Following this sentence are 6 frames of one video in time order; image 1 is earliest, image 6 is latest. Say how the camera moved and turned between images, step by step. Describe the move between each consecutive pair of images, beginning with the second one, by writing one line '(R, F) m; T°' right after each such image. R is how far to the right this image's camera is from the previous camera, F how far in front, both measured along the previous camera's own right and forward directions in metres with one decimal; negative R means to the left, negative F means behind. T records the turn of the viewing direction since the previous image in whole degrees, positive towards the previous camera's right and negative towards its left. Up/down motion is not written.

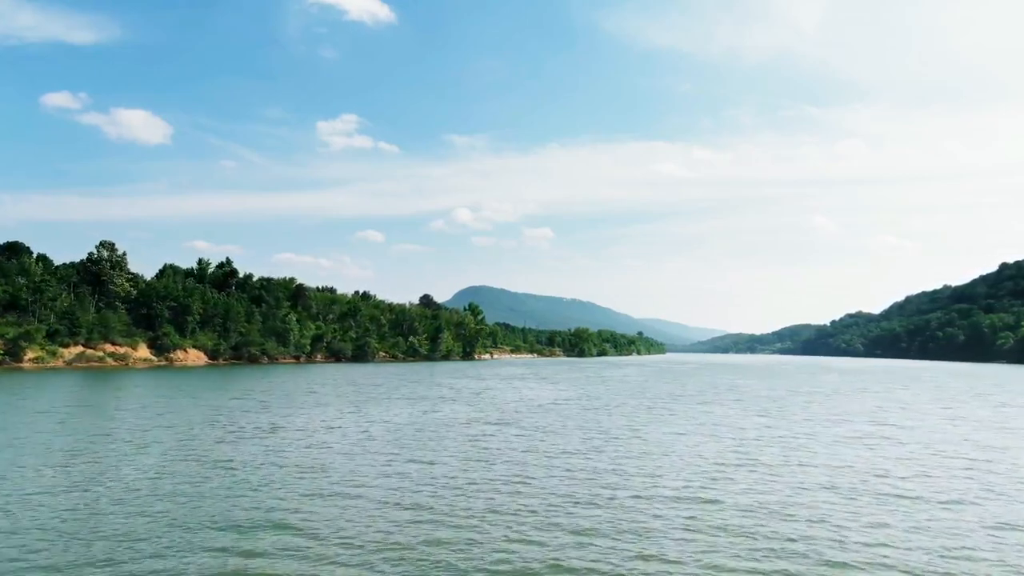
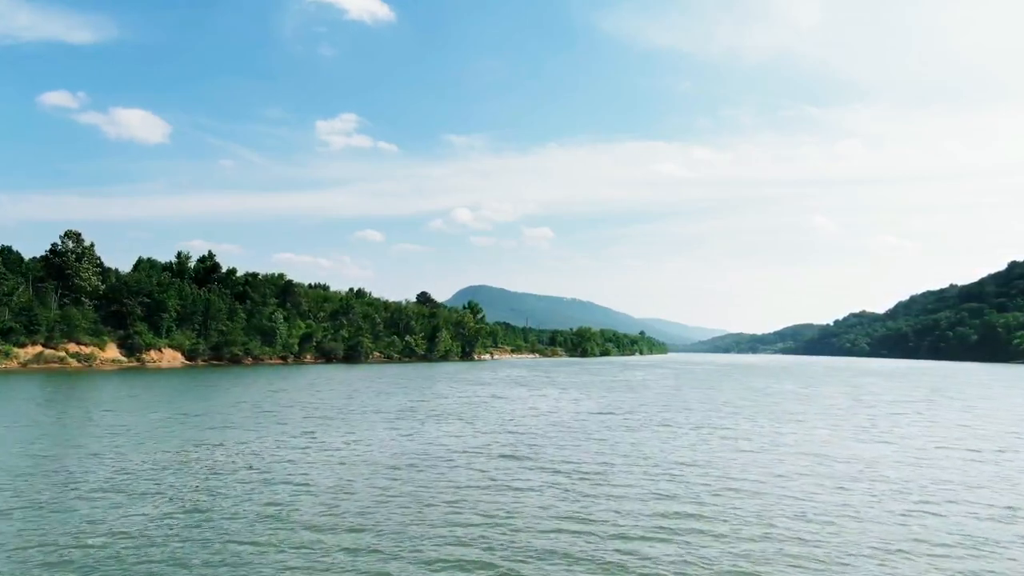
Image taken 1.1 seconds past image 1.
(-0.3, +5.4) m; 0°
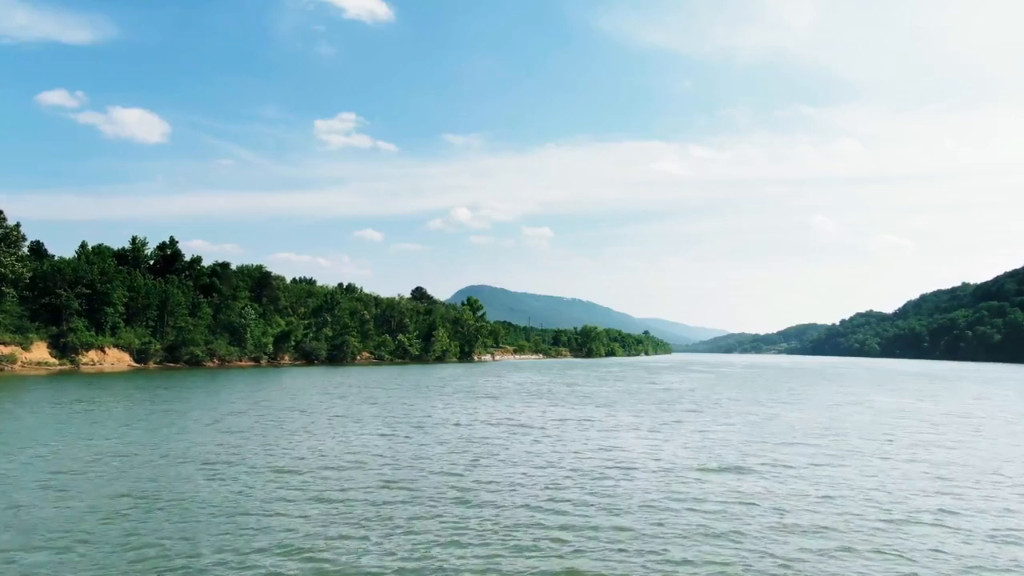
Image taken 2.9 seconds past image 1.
(-0.6, +9.6) m; 0°
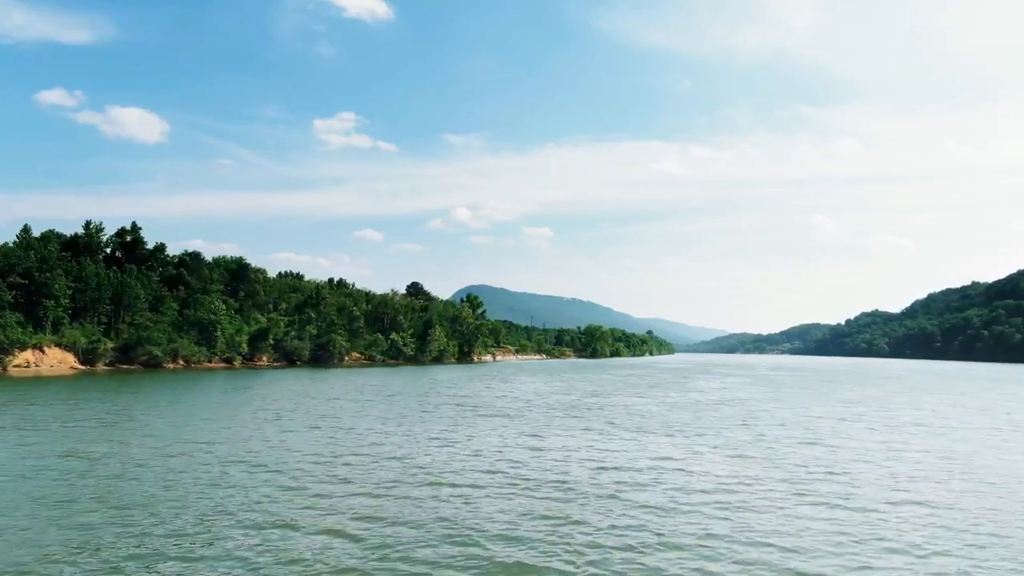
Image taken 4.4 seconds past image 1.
(-0.4, +7.4) m; 0°
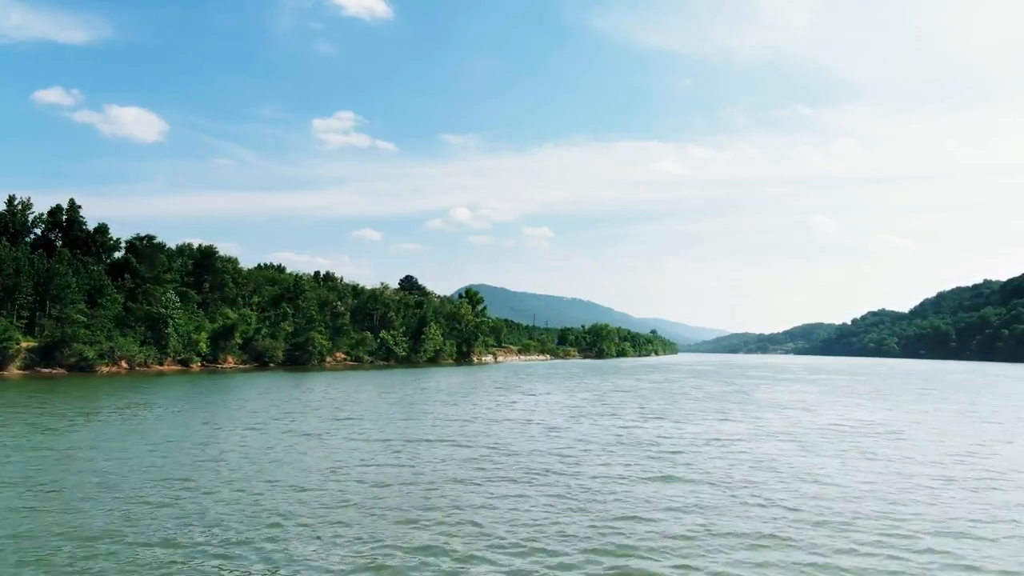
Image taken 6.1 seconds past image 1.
(-0.5, +8.8) m; 0°
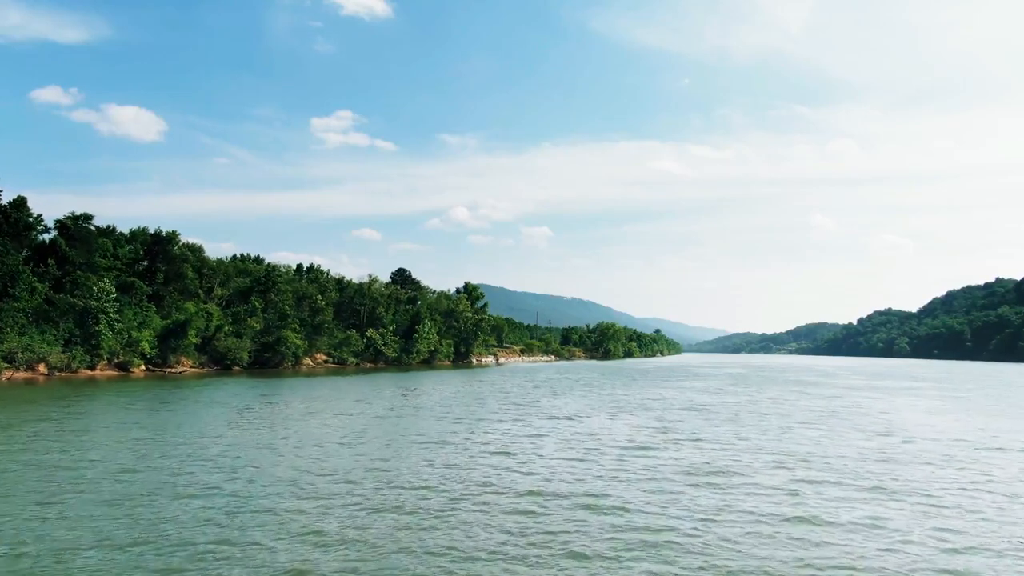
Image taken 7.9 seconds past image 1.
(-0.5, +8.7) m; 0°
